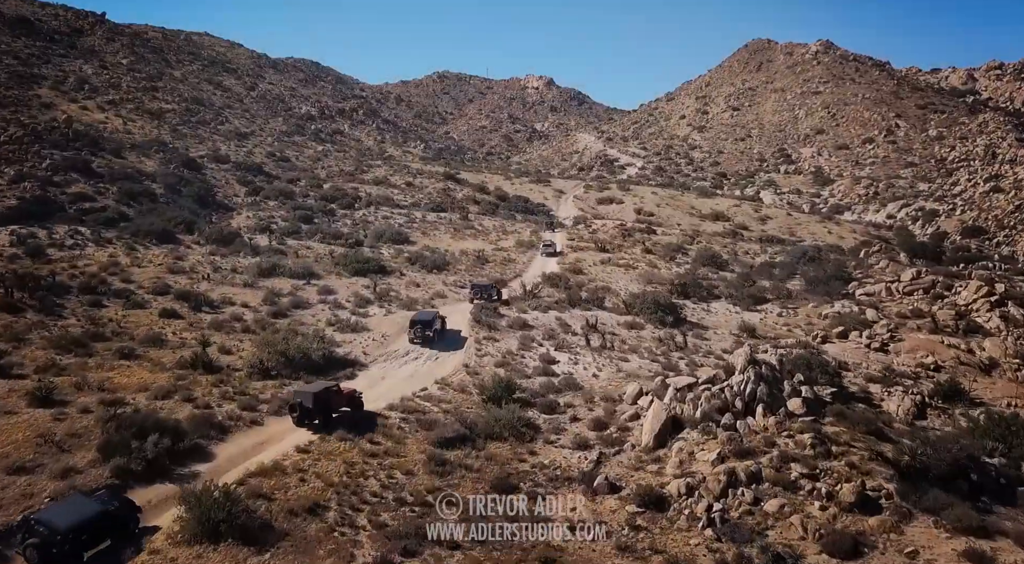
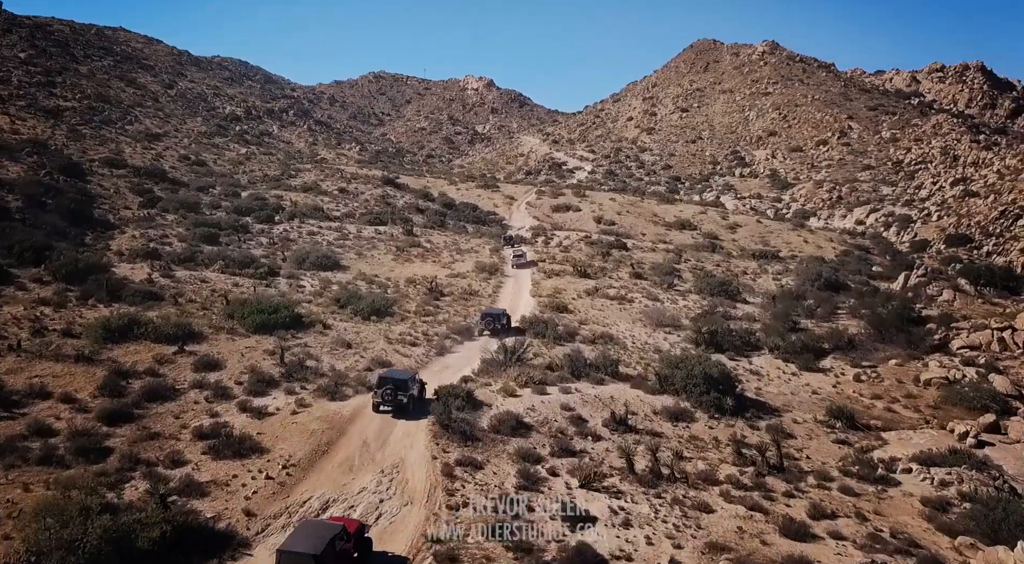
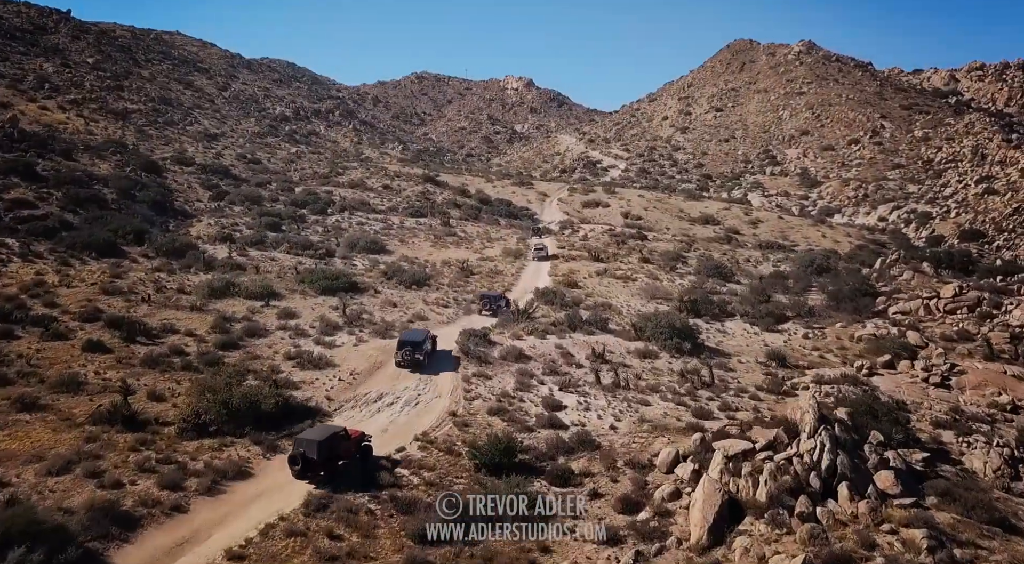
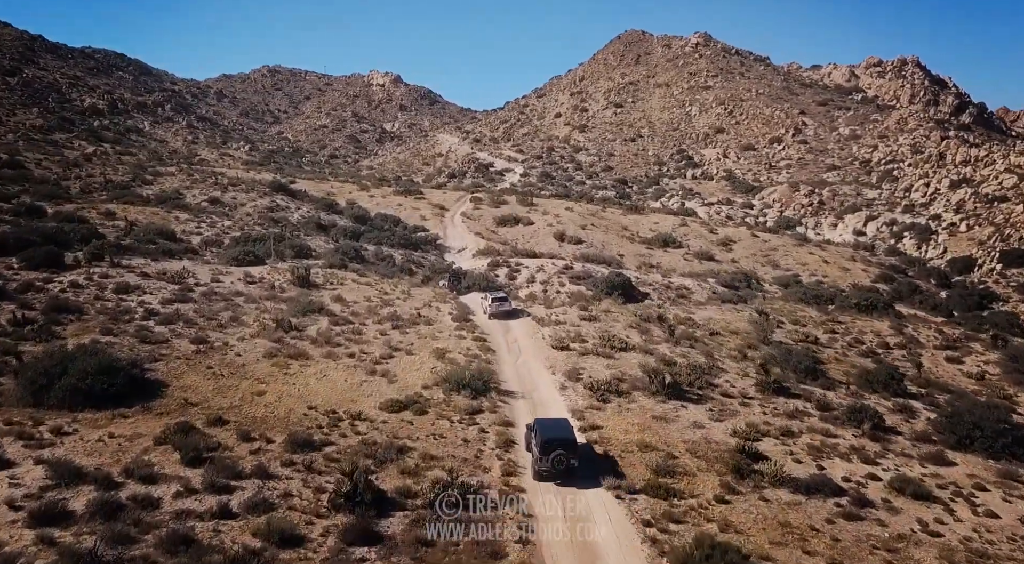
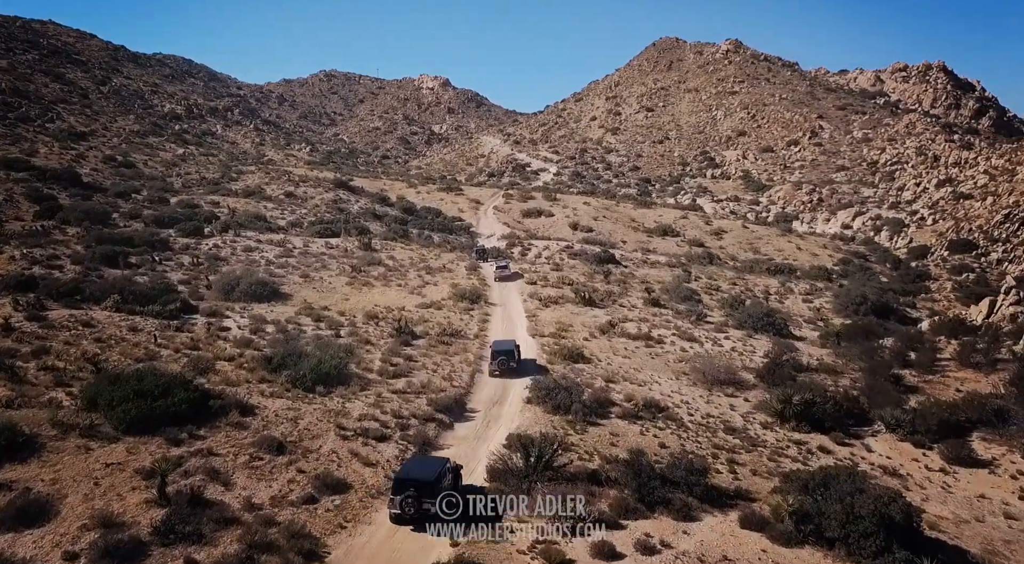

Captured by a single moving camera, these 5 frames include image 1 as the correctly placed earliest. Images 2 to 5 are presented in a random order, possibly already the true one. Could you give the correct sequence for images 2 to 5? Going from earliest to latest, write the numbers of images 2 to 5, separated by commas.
3, 2, 5, 4
